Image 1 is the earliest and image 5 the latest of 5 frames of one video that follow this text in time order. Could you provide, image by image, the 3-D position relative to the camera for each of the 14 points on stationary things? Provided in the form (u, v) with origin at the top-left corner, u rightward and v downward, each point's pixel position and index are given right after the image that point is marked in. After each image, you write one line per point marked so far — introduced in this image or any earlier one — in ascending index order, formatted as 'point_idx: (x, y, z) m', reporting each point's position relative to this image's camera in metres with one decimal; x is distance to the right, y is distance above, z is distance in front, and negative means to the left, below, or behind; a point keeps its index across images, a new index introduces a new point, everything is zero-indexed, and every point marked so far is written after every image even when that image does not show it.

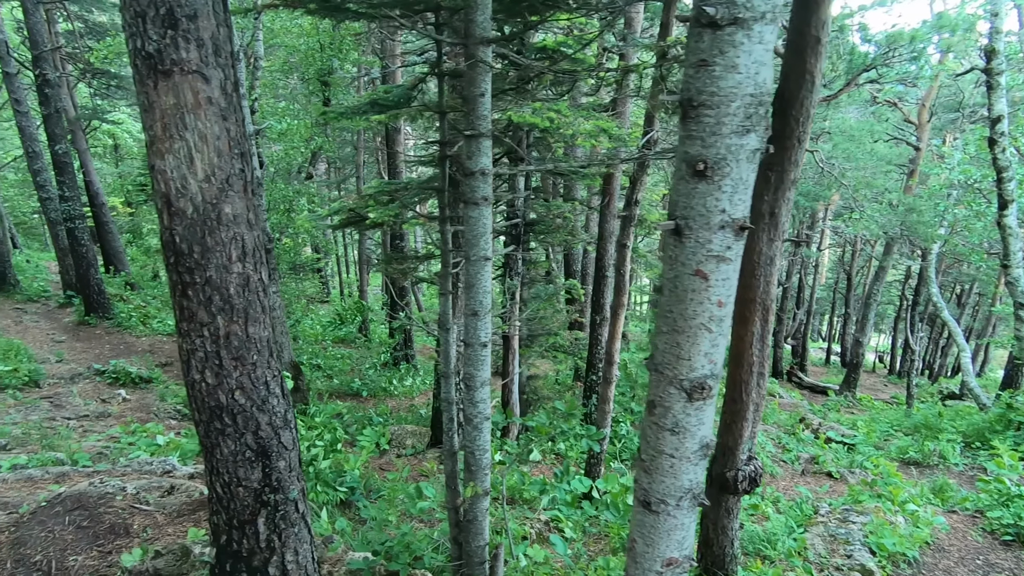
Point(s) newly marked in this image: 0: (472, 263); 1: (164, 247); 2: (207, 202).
0: (-0.4, +0.2, +4.3) m
1: (-2.9, +0.3, +3.9) m
2: (-2.5, +0.7, +3.8) m
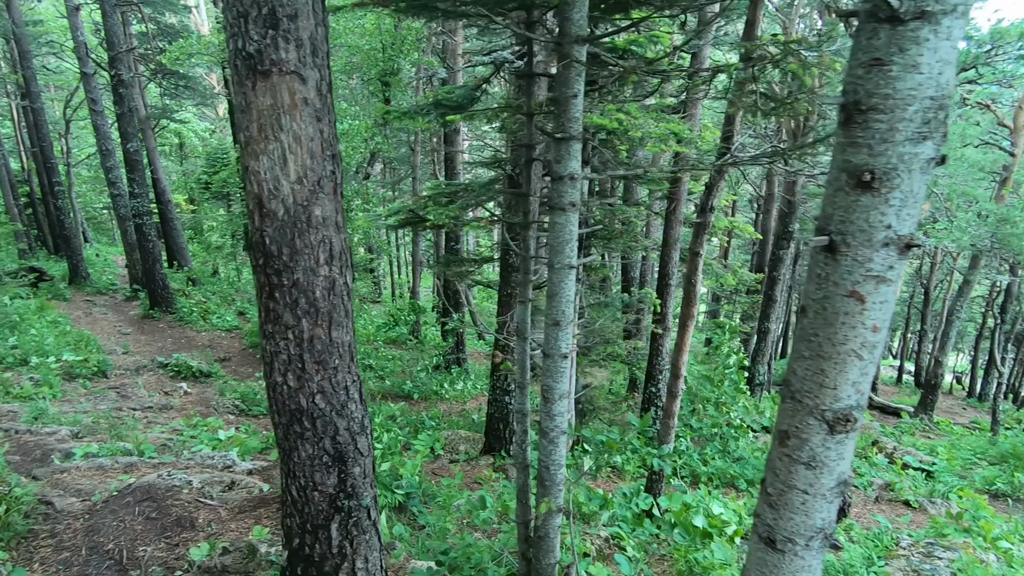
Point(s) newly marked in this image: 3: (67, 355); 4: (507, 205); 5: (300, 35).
0: (+0.4, +0.2, +4.1) m
1: (-2.1, +0.3, +3.9) m
2: (-1.7, +0.7, +3.8) m
3: (-7.9, -1.3, +8.4) m
4: (0.0, +1.3, +6.9) m
5: (-1.6, +1.9, +3.5) m
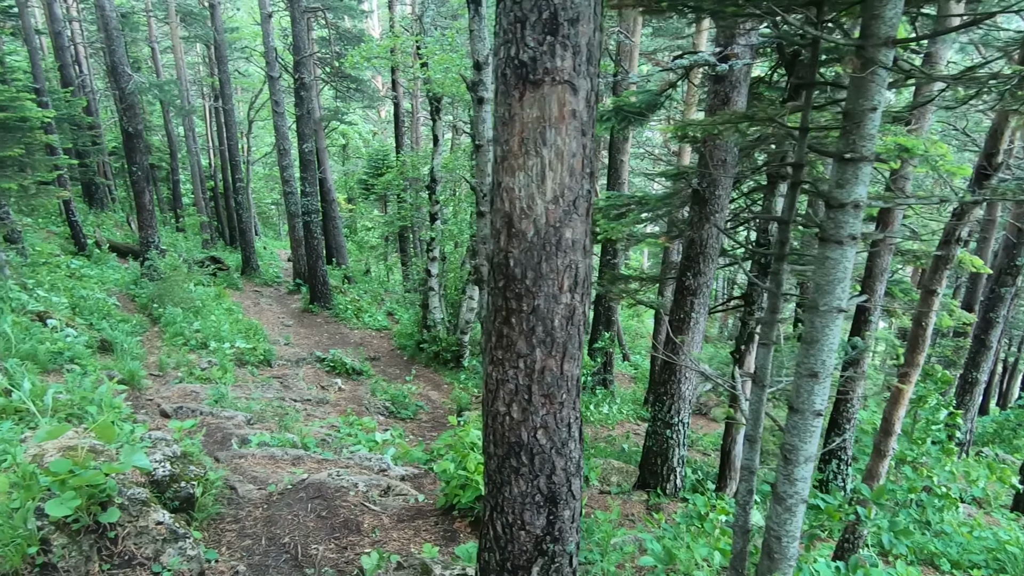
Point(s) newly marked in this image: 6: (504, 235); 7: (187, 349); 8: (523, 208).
0: (+2.4, -0.2, +3.5) m
1: (-0.1, +0.1, +3.6) m
2: (+0.3, +0.5, +3.5) m
3: (-5.3, -1.1, +9.0) m
4: (+2.5, +0.9, +6.3) m
5: (+0.4, +1.7, +3.2) m
6: (-0.1, +0.4, +3.5) m
7: (-5.8, -1.1, +8.3) m
8: (+0.1, +0.6, +3.4) m
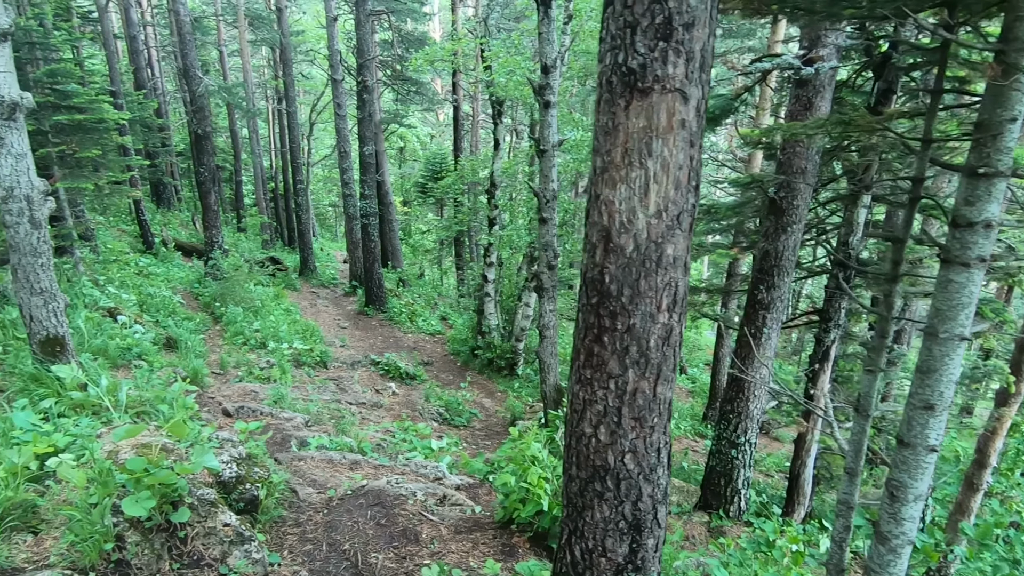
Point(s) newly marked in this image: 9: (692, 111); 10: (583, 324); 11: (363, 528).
0: (+3.1, -0.4, +3.2) m
1: (+0.6, 0.0, +3.5) m
2: (+1.0, +0.3, +3.3) m
3: (-4.3, -1.0, +9.1) m
4: (+3.3, +0.7, +6.0) m
5: (+1.2, +1.6, +3.0) m
6: (+0.7, +0.3, +3.4) m
7: (-4.9, -1.1, +8.4) m
8: (+0.8, +0.5, +3.3) m
9: (+1.2, +1.2, +3.1) m
10: (+0.6, -0.3, +3.5) m
11: (-1.8, -2.9, +5.5) m
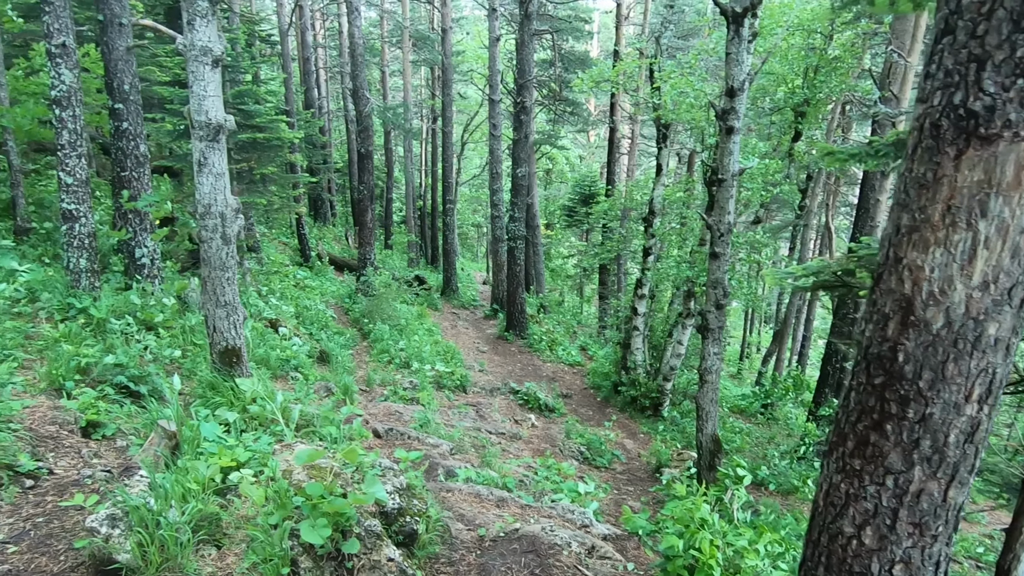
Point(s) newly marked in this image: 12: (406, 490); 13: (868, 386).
0: (+4.7, -1.0, +2.3) m
1: (+2.3, -0.5, +2.9) m
2: (+2.7, -0.2, +2.7) m
3: (-1.9, -1.3, +9.1) m
4: (+5.4, 0.0, +5.1) m
5: (+3.0, +1.0, +2.4) m
6: (+2.4, -0.2, +2.8) m
7: (-2.5, -1.3, +8.5) m
8: (+2.5, 0.0, +2.7) m
9: (+3.0, +0.6, +2.5) m
10: (+2.3, -0.8, +3.0) m
11: (+0.1, -3.2, +5.2) m
12: (-1.3, -2.4, +5.5) m
13: (+2.3, -0.6, +2.9) m
